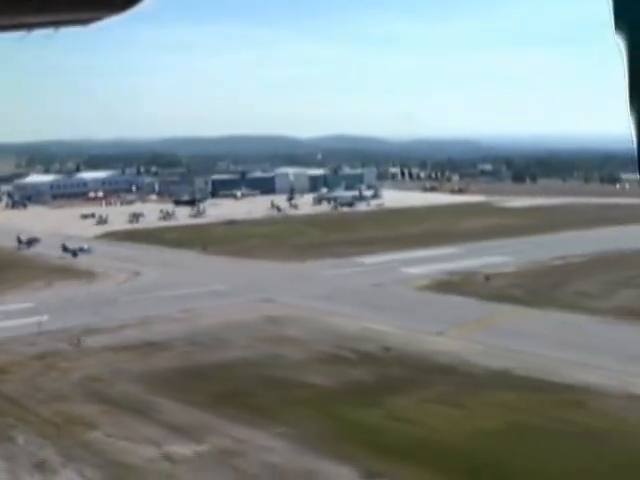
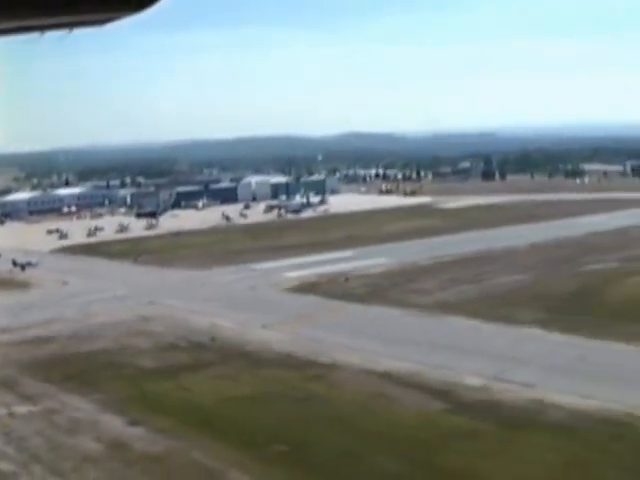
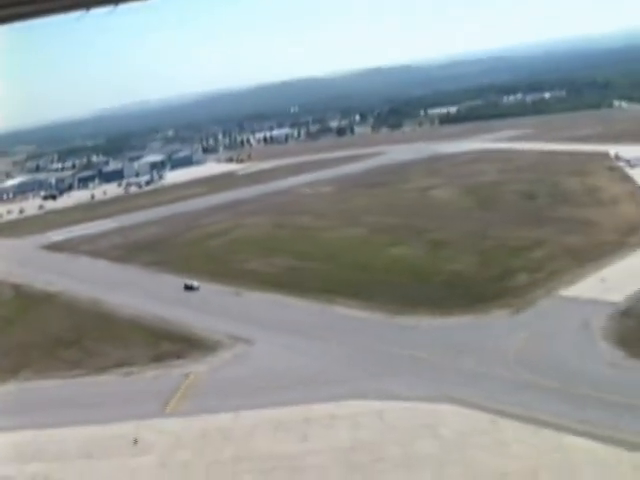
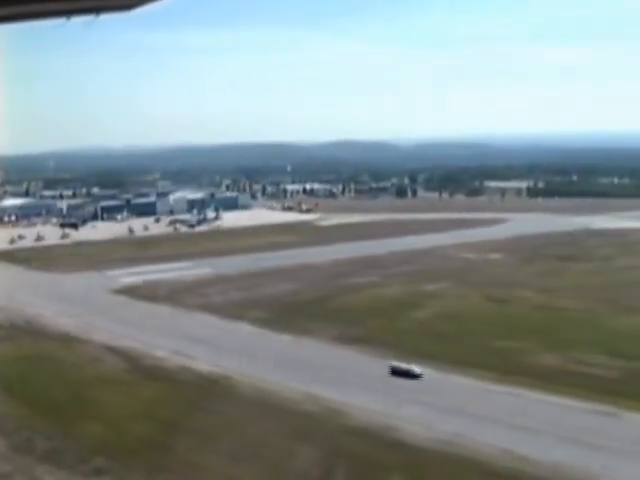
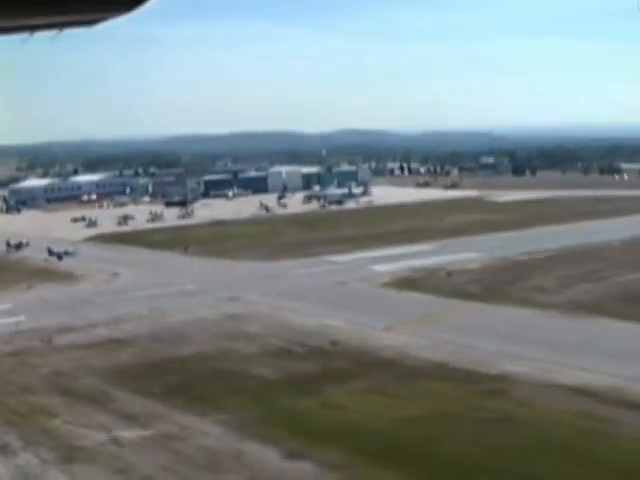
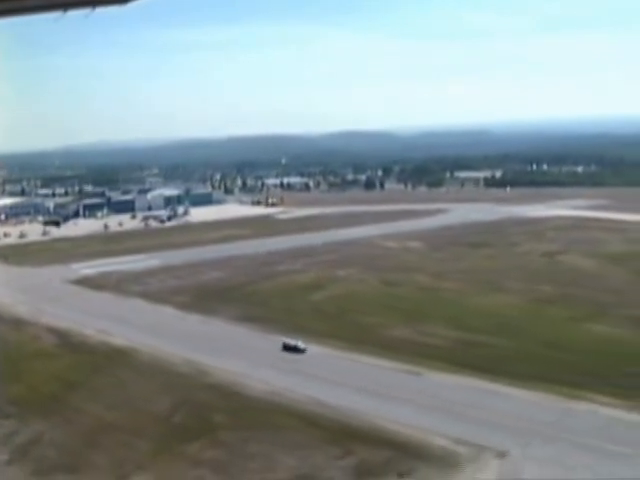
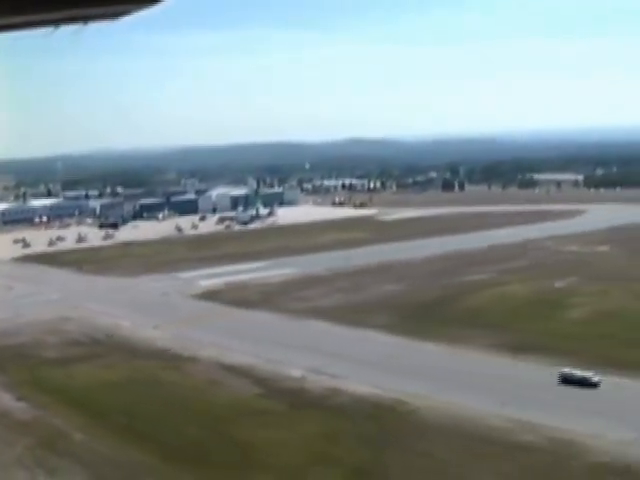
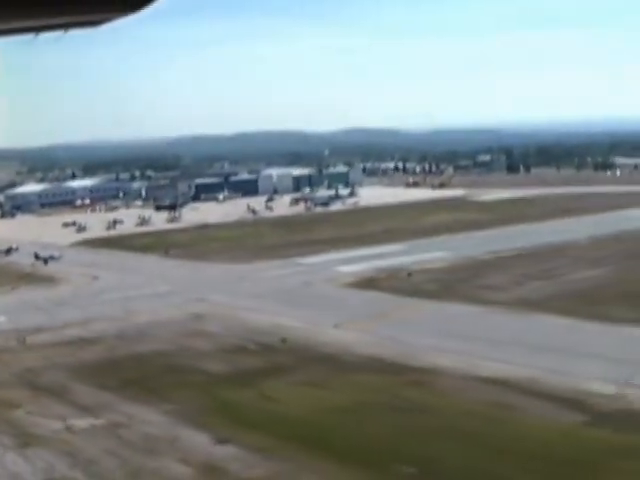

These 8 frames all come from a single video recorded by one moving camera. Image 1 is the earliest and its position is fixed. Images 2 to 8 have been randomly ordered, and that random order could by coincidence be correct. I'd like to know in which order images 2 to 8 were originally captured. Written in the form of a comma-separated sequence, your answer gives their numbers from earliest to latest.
5, 8, 2, 7, 4, 6, 3
